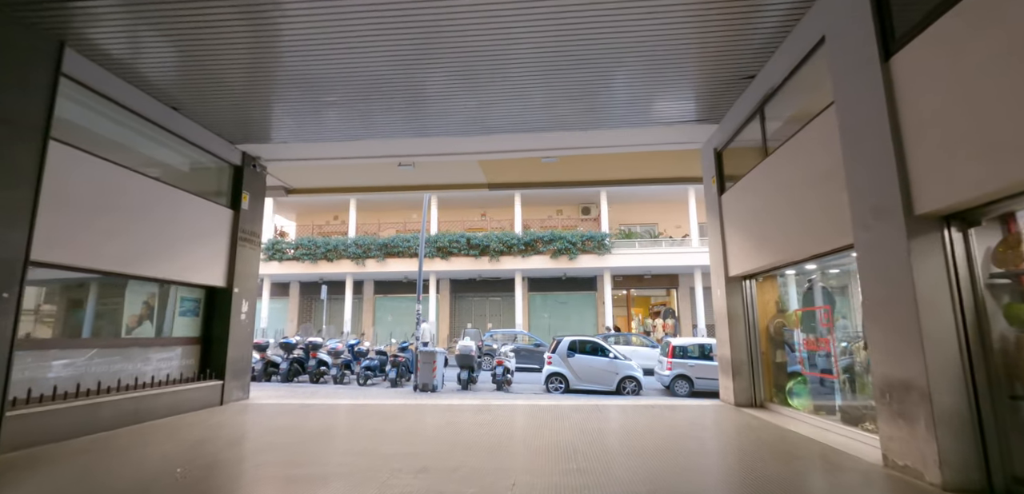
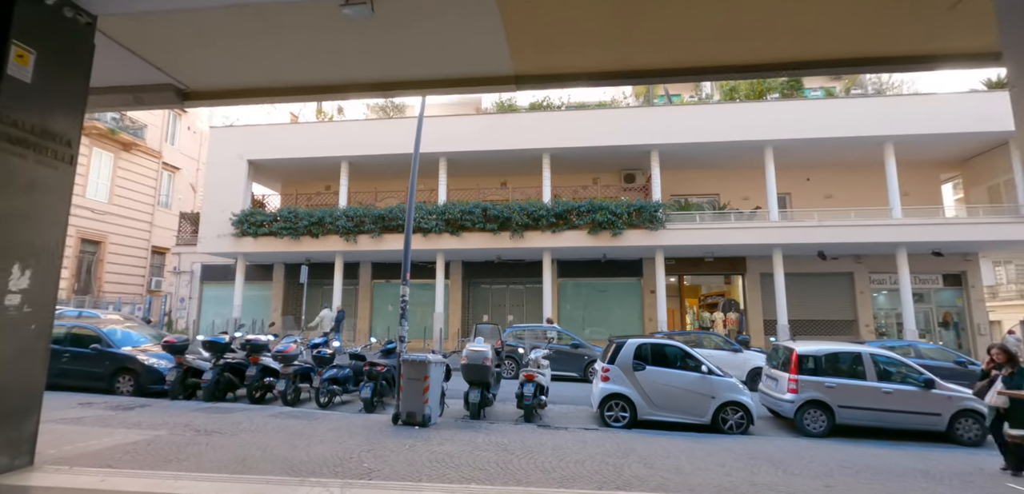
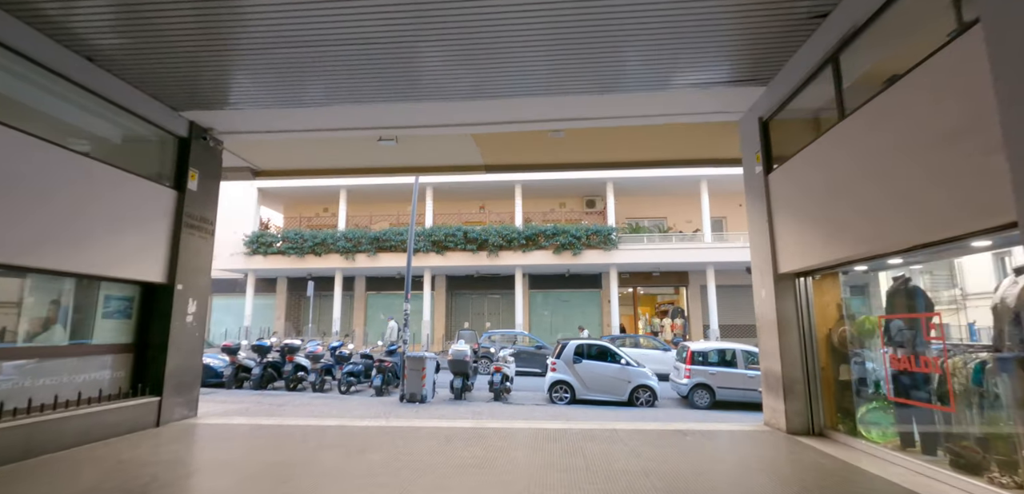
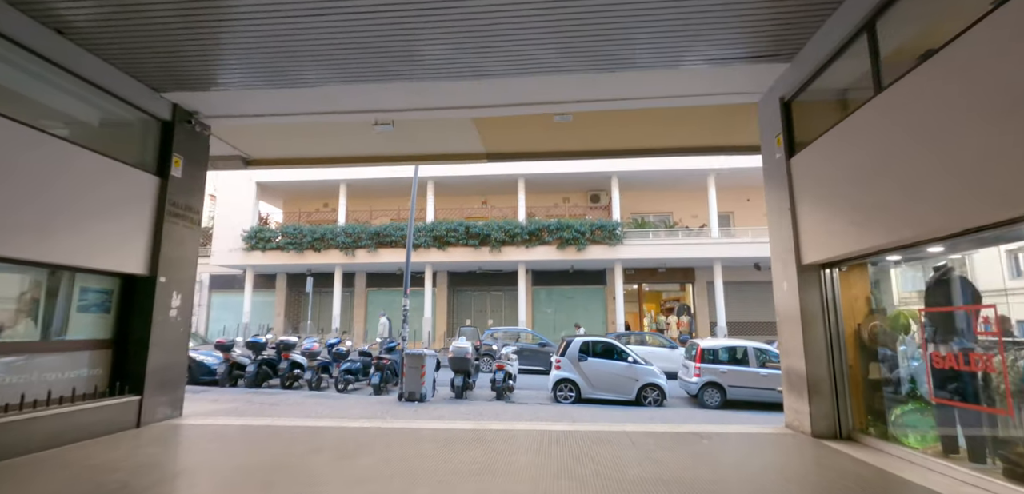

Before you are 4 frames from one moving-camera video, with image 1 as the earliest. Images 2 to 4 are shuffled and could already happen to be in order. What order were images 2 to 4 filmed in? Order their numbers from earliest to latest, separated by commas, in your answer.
3, 4, 2
